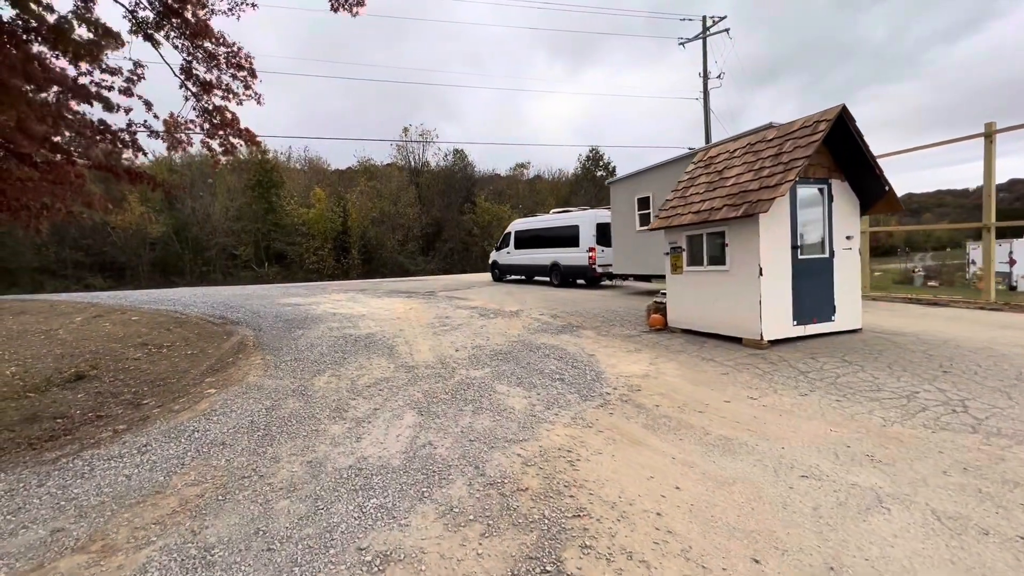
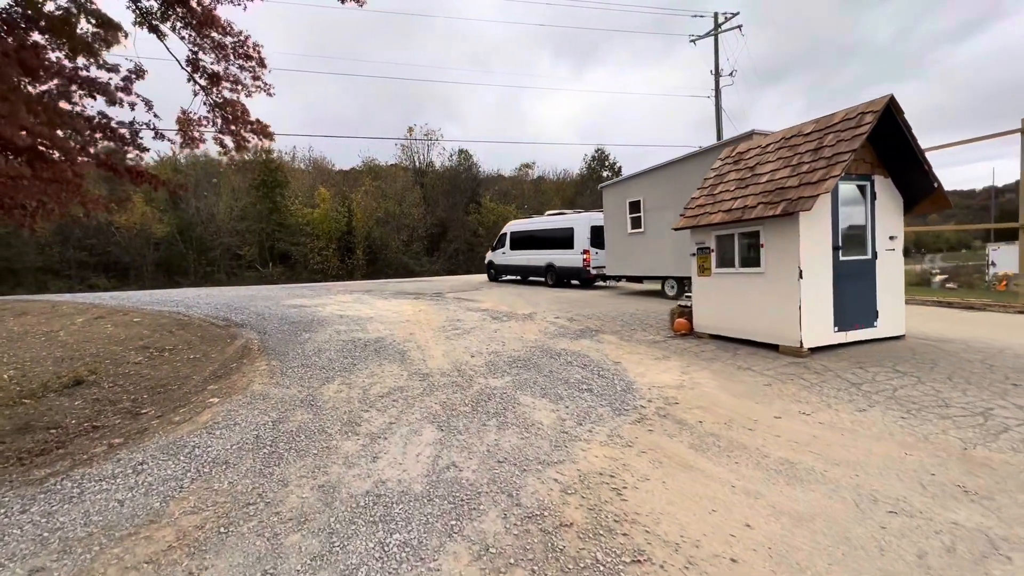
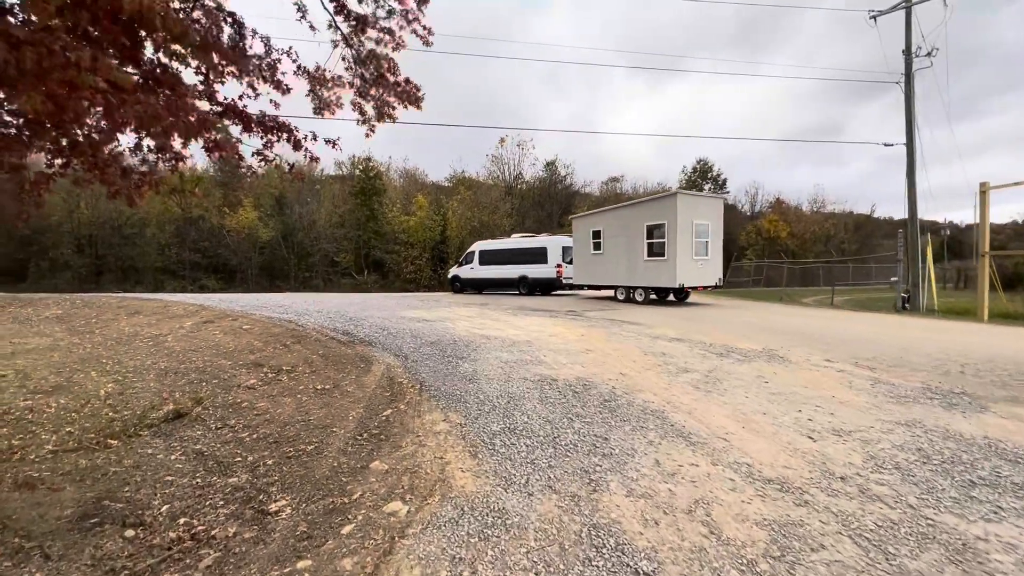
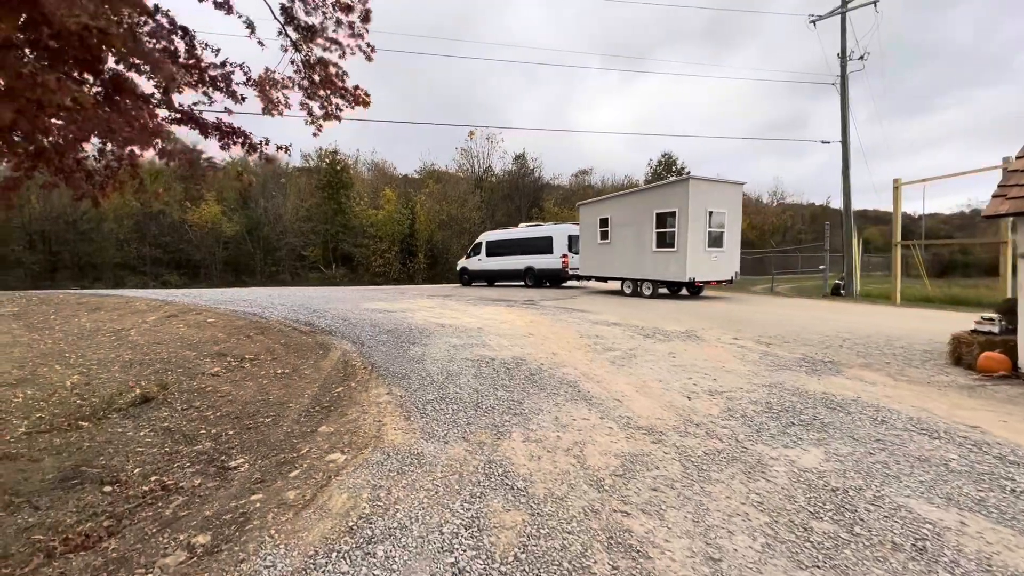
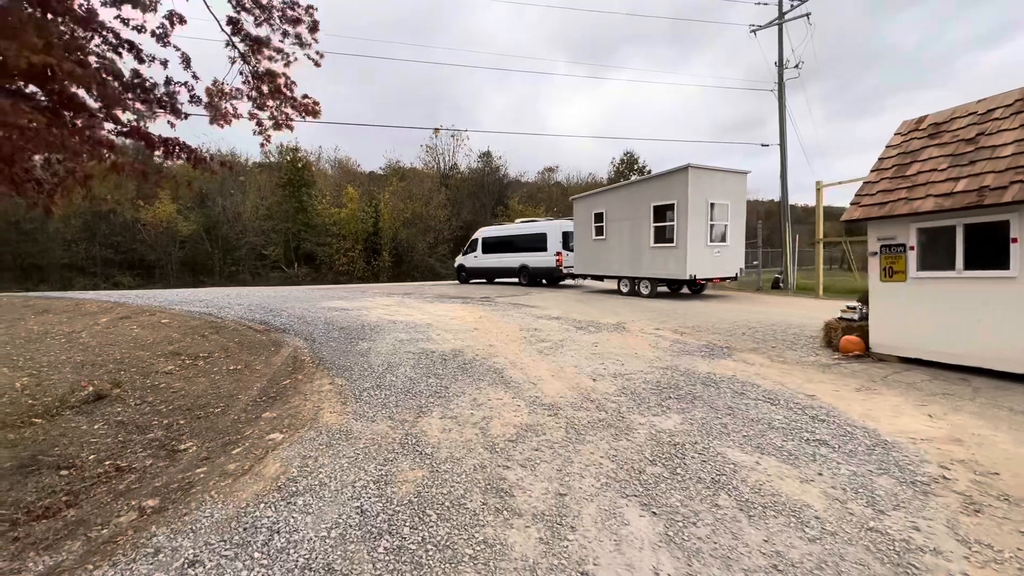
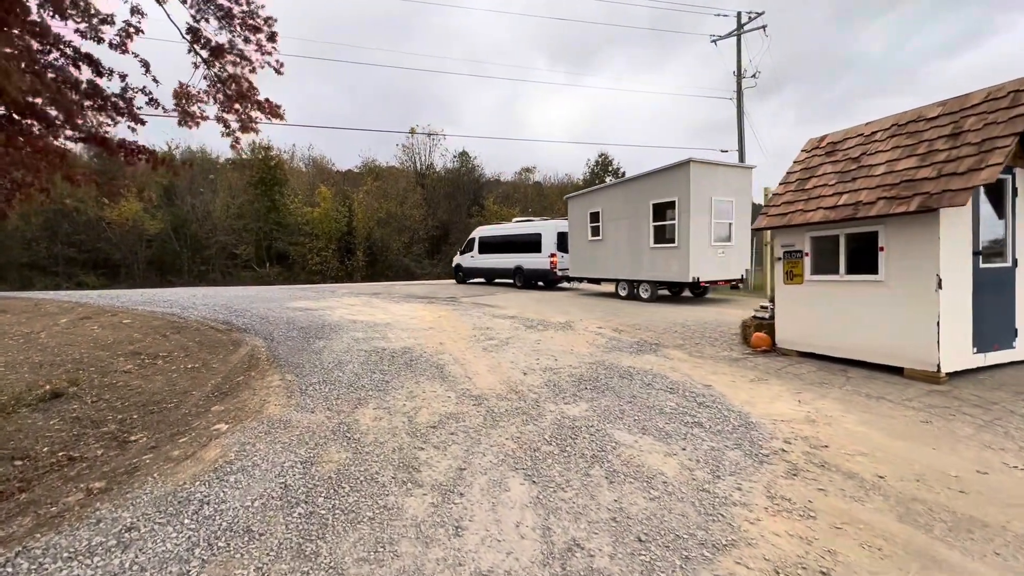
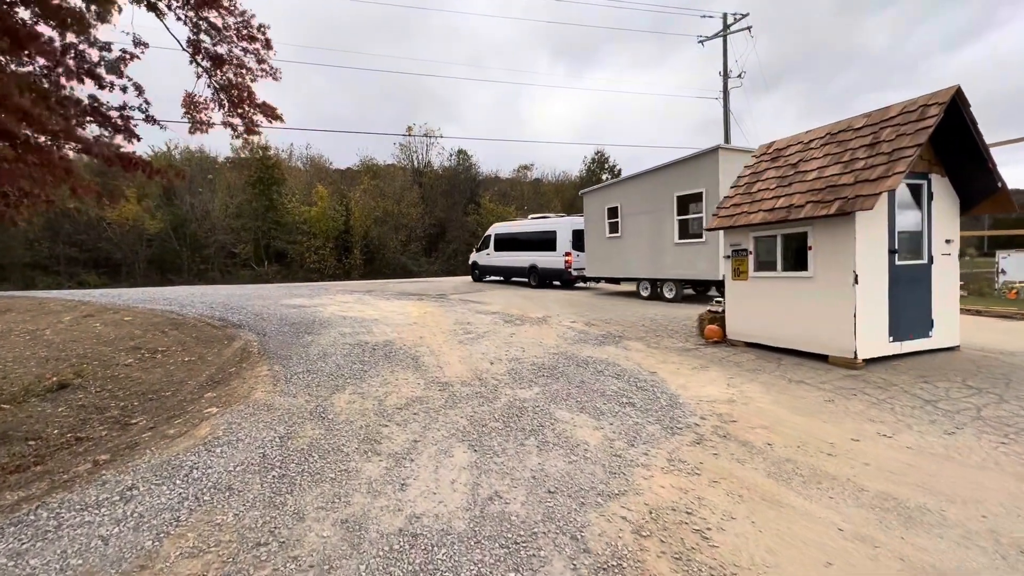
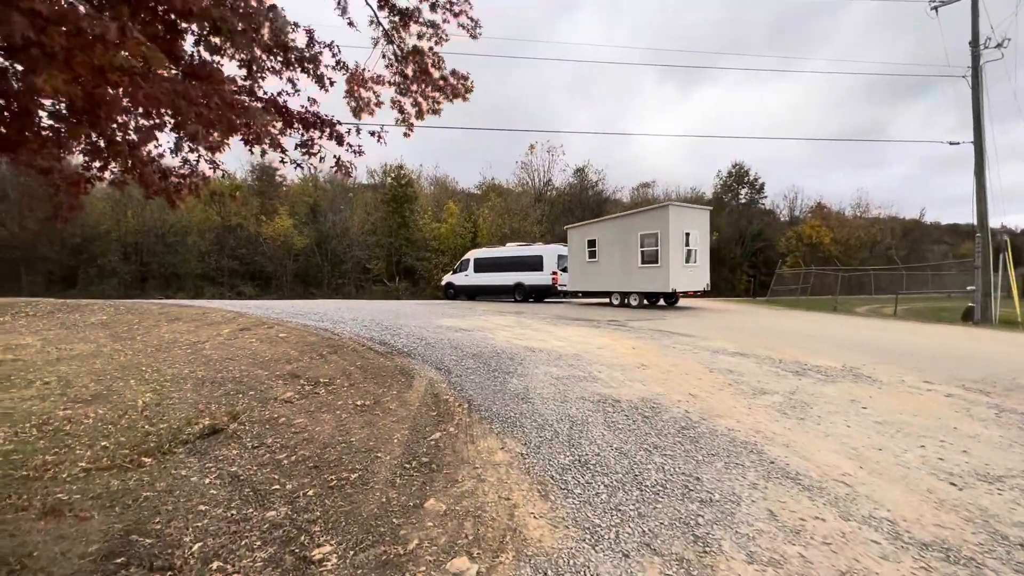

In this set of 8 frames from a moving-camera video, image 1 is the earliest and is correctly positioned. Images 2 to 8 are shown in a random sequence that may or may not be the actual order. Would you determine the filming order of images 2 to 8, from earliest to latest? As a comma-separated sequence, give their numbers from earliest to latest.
2, 7, 6, 5, 4, 3, 8
